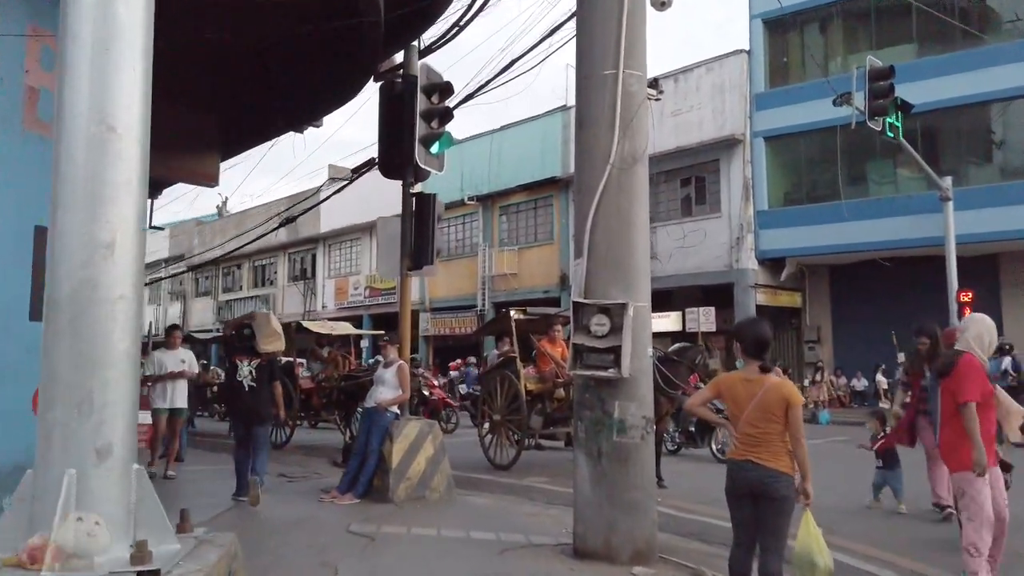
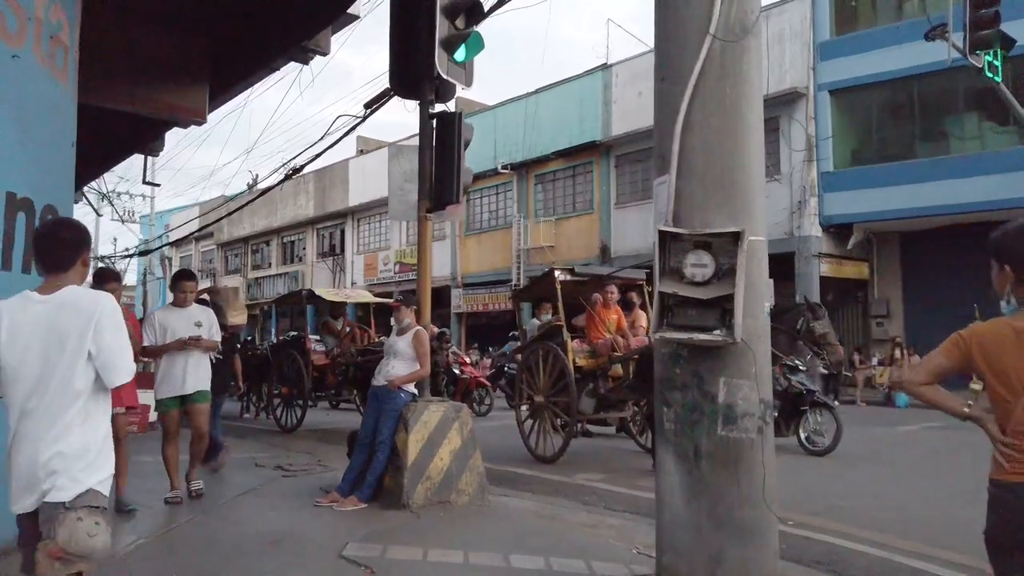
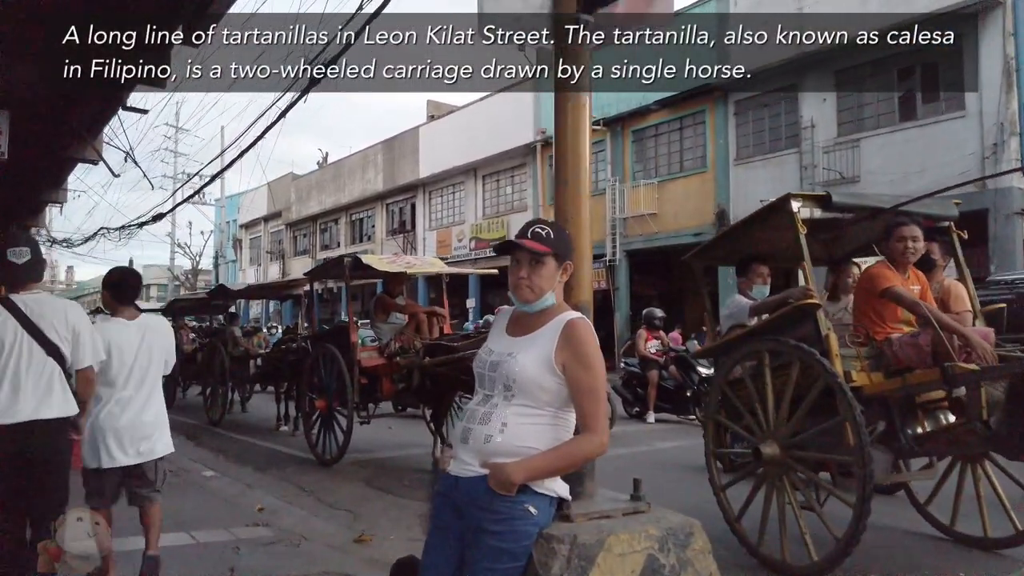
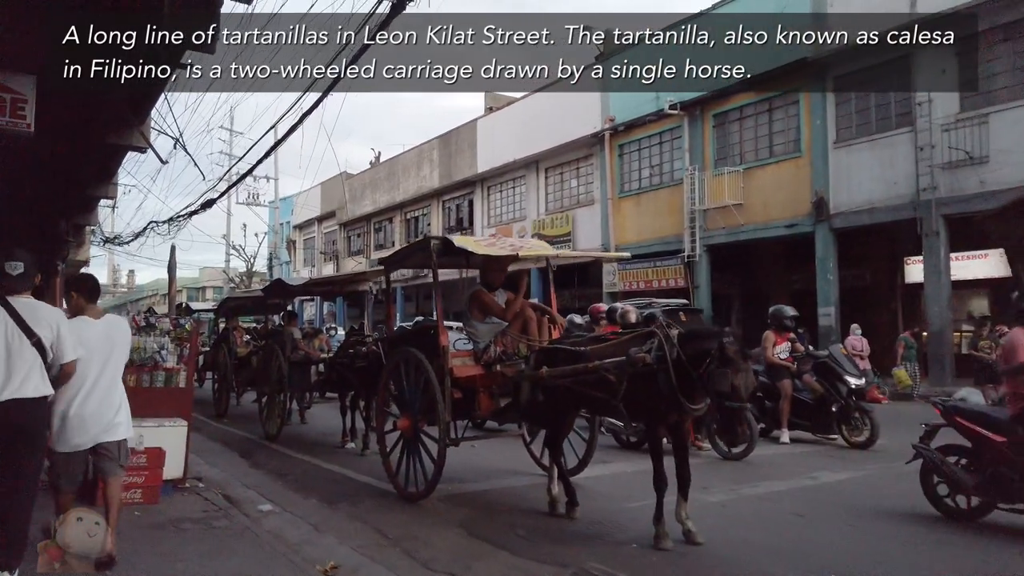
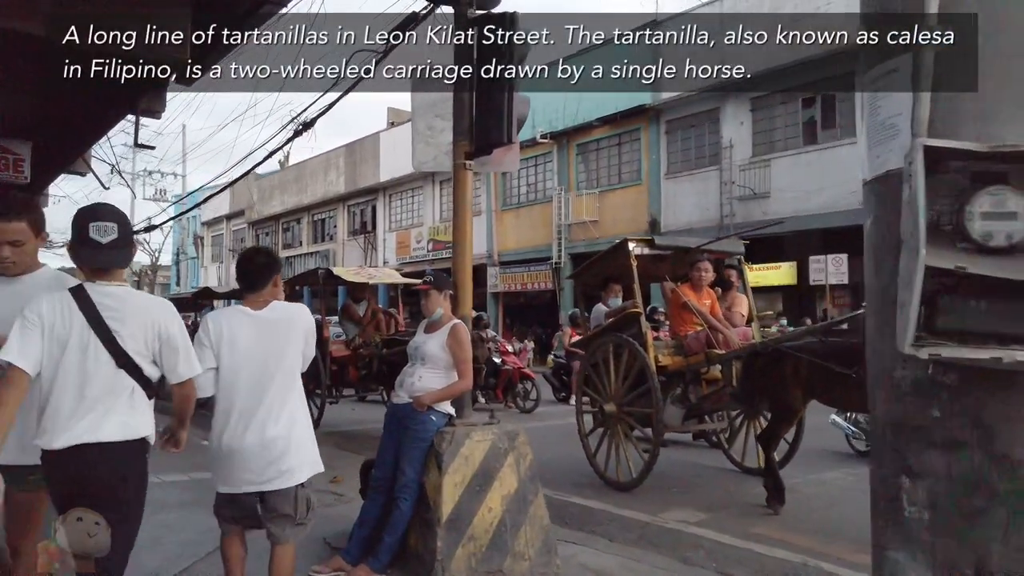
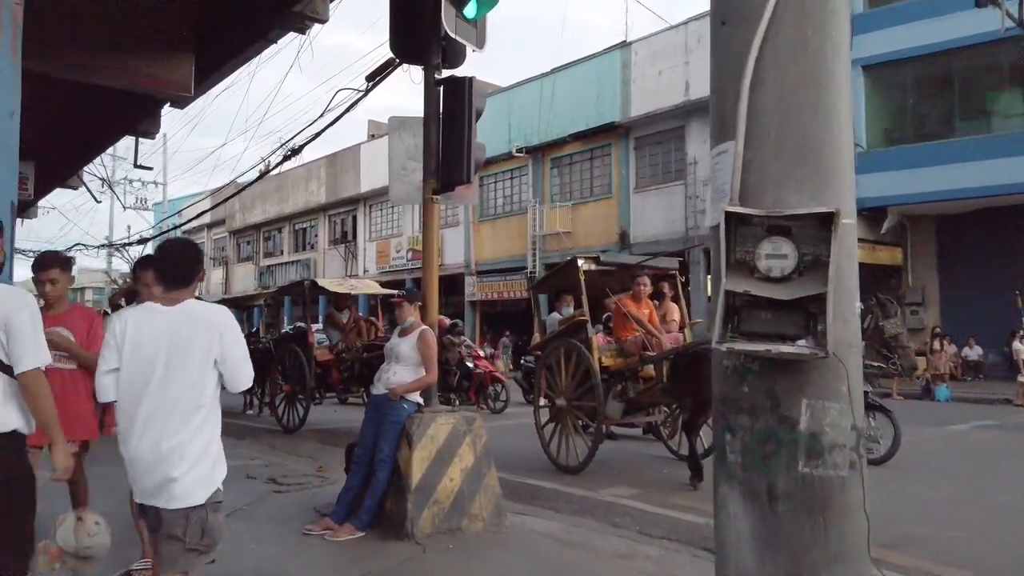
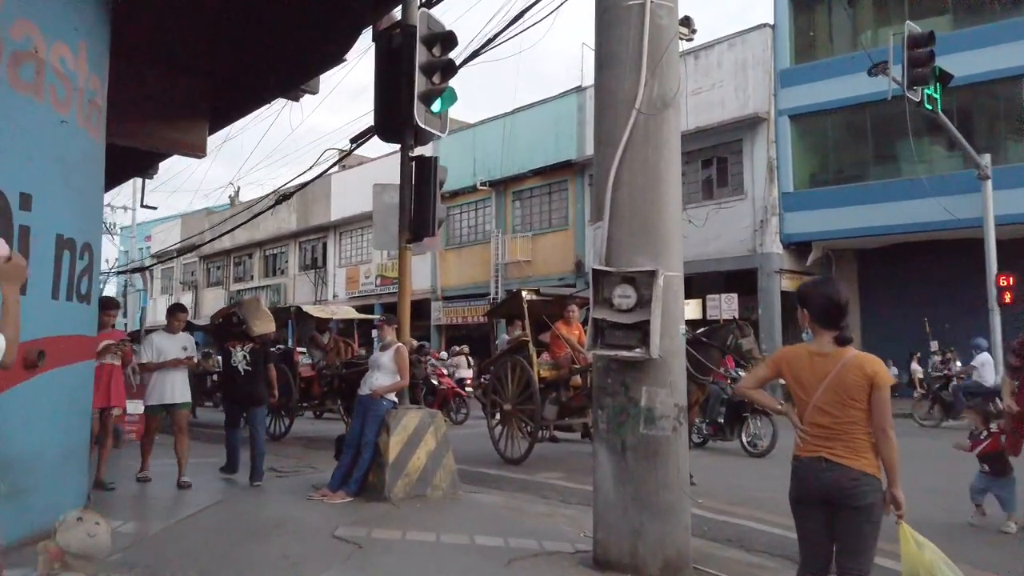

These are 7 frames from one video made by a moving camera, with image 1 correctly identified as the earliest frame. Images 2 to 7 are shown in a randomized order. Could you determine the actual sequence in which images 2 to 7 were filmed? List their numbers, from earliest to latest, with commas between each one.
7, 2, 6, 5, 3, 4
